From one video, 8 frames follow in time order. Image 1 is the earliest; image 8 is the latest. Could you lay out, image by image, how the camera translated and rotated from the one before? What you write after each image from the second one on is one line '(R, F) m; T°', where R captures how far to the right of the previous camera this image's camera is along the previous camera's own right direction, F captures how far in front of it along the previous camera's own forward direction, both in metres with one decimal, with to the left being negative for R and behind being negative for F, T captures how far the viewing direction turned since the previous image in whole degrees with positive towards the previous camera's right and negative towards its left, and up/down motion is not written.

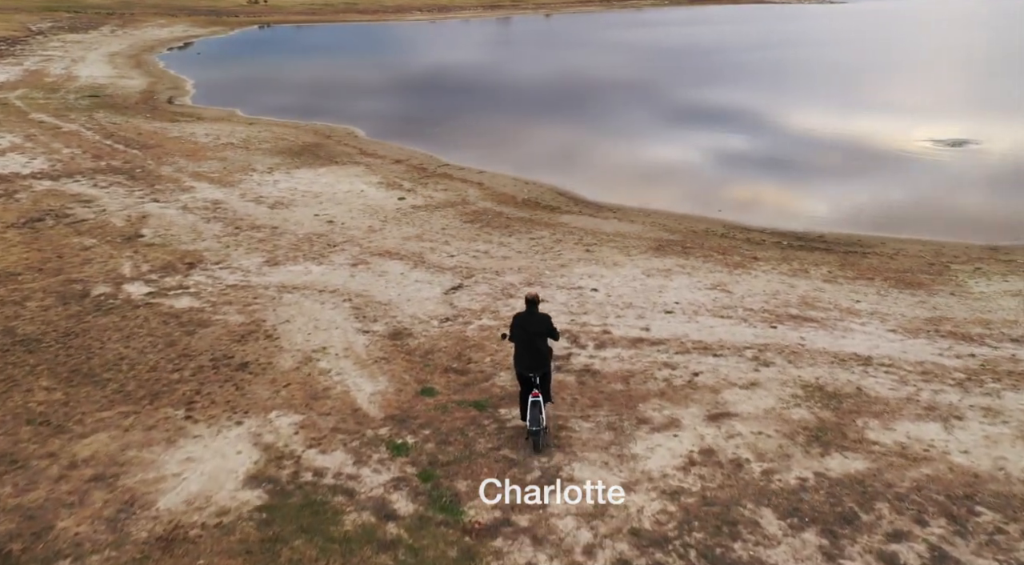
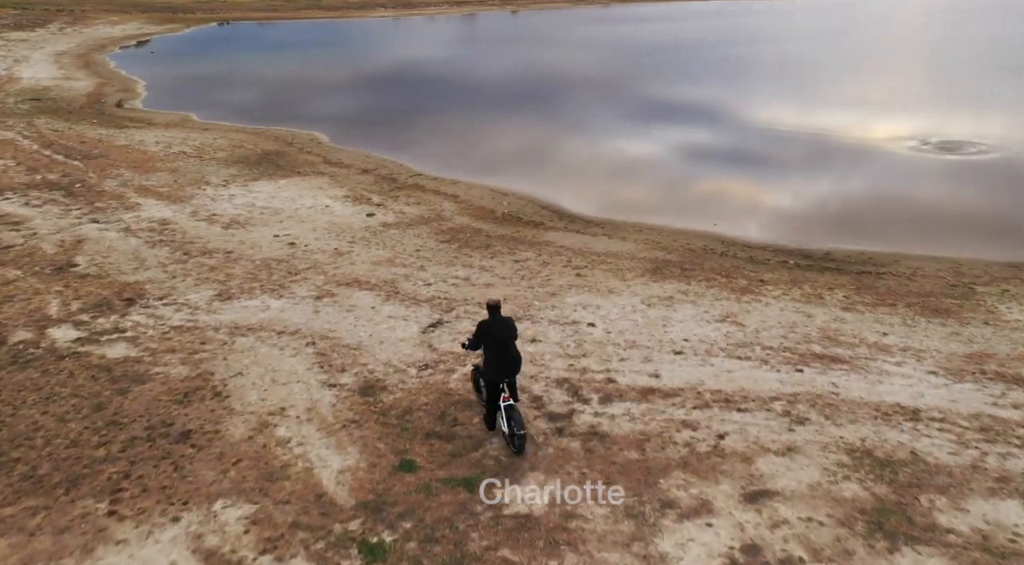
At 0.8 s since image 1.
(-0.3, +1.9) m; +2°
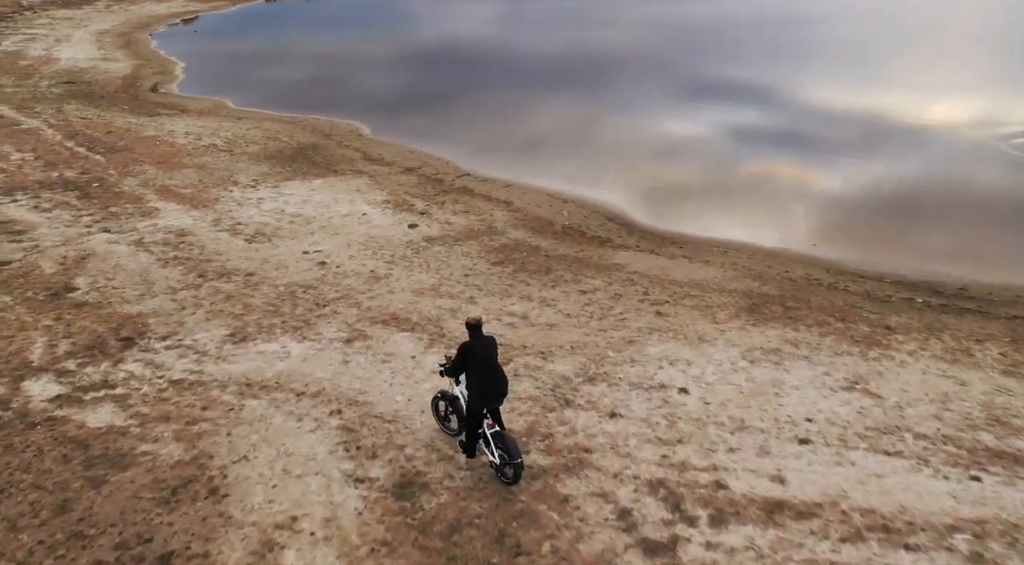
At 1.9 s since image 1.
(-0.5, +2.9) m; -3°
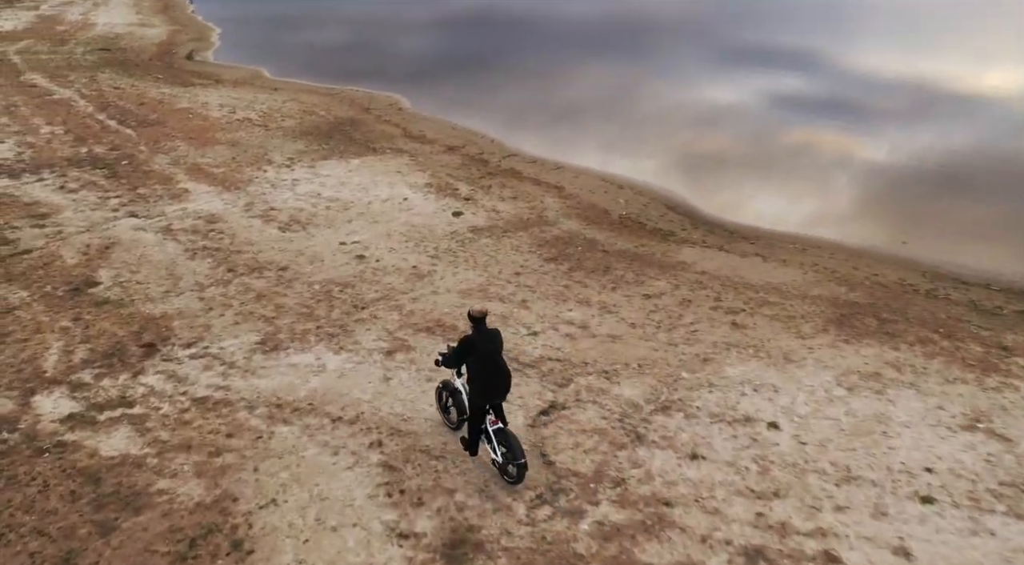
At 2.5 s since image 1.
(-0.4, +1.5) m; -2°
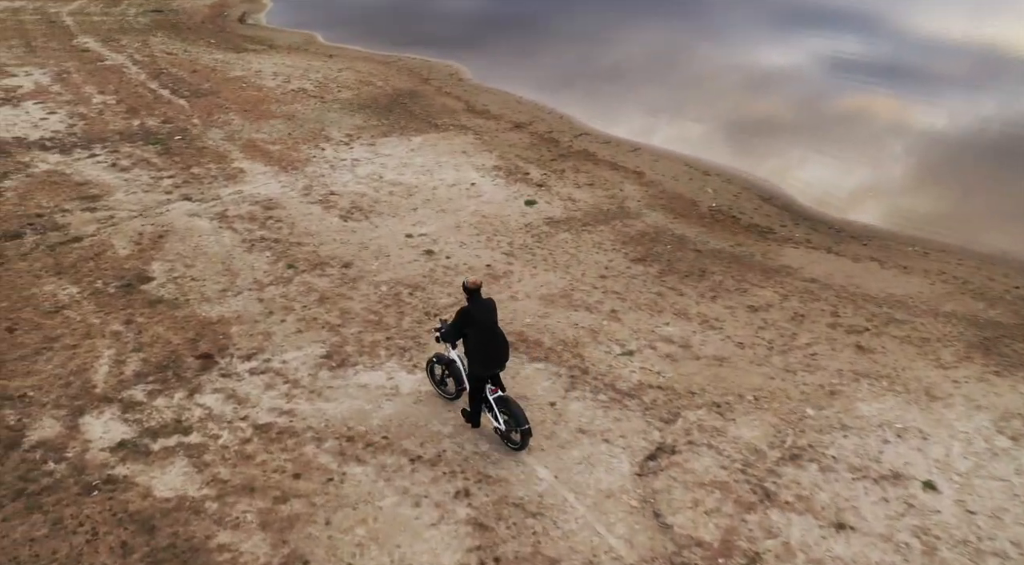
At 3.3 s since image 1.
(-0.7, +1.4) m; -3°
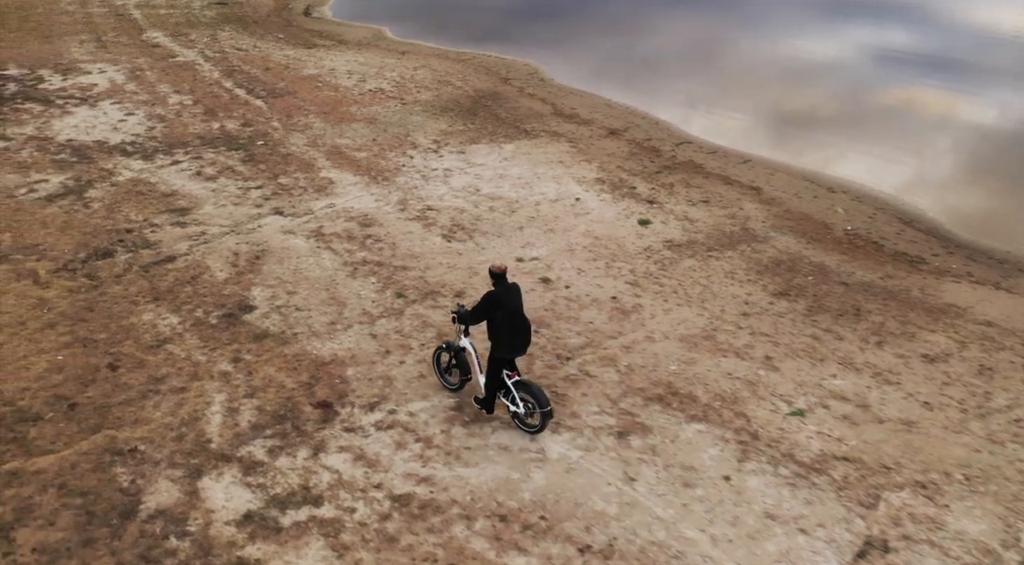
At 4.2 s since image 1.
(-1.5, +1.3) m; -3°
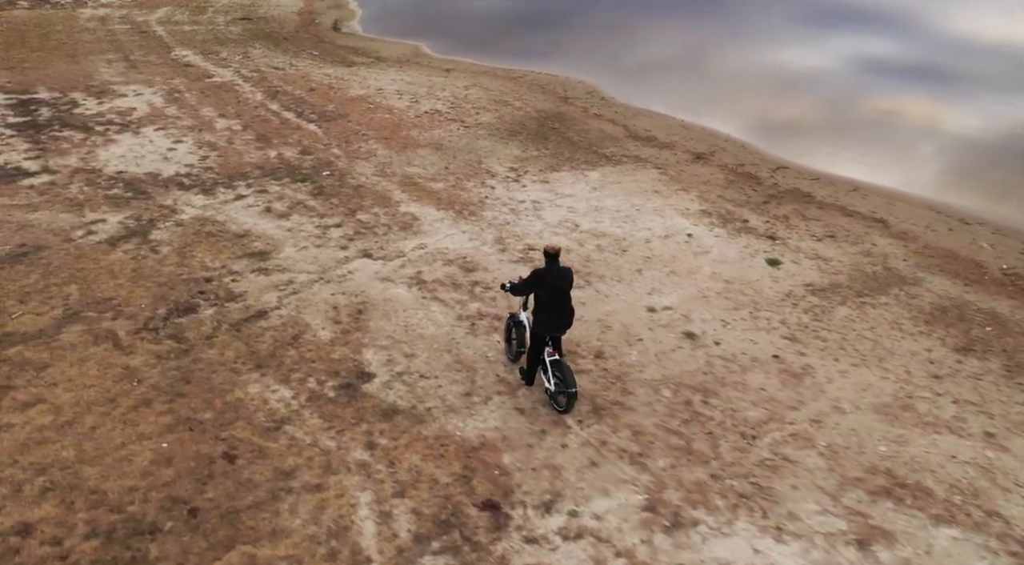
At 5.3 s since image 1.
(-2.2, +1.7) m; 0°
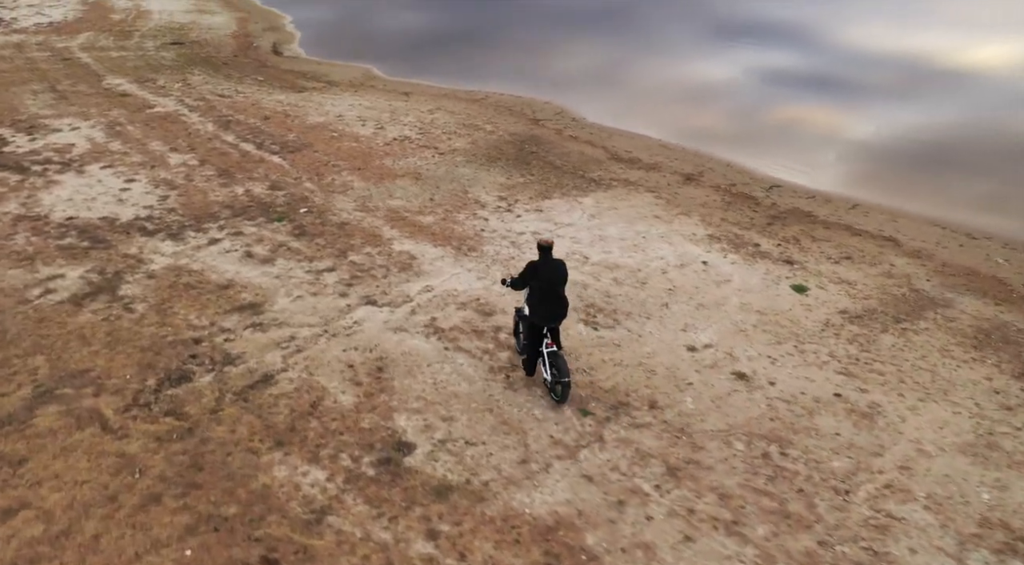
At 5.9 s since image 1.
(-1.5, +1.2) m; +5°
